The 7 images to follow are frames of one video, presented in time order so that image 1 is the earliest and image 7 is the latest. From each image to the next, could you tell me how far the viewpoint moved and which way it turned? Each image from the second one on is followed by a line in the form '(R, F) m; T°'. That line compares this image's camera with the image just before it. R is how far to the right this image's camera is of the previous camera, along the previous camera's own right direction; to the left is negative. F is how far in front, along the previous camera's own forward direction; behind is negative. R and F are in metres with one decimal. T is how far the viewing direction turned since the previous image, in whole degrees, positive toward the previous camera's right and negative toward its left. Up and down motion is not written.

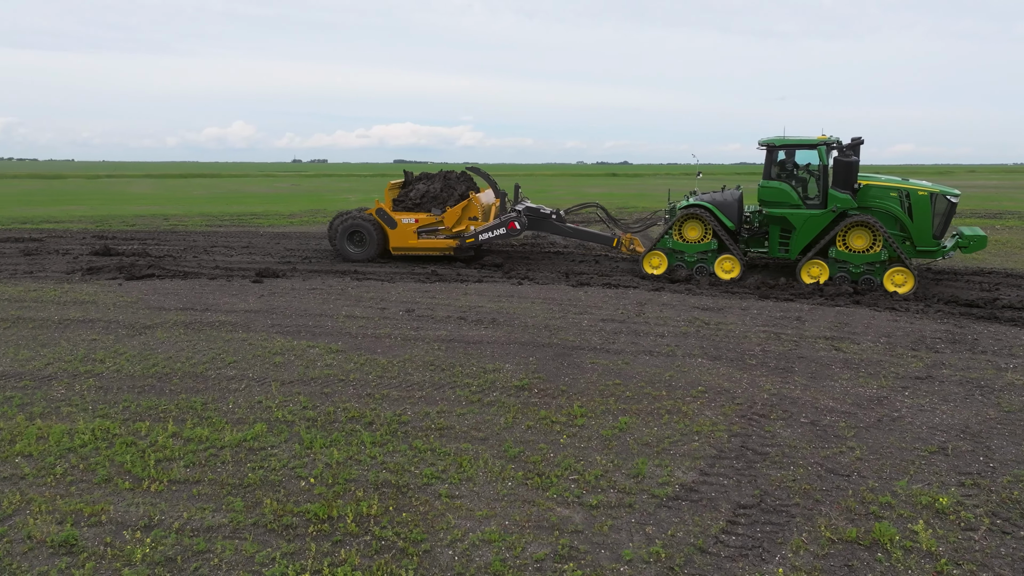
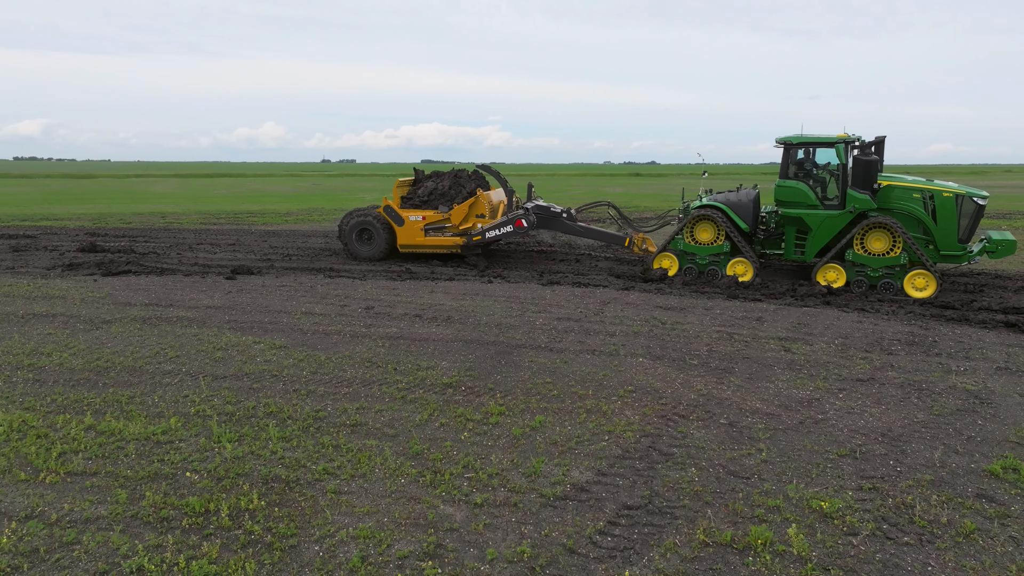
(+0.8, 0.0) m; -2°
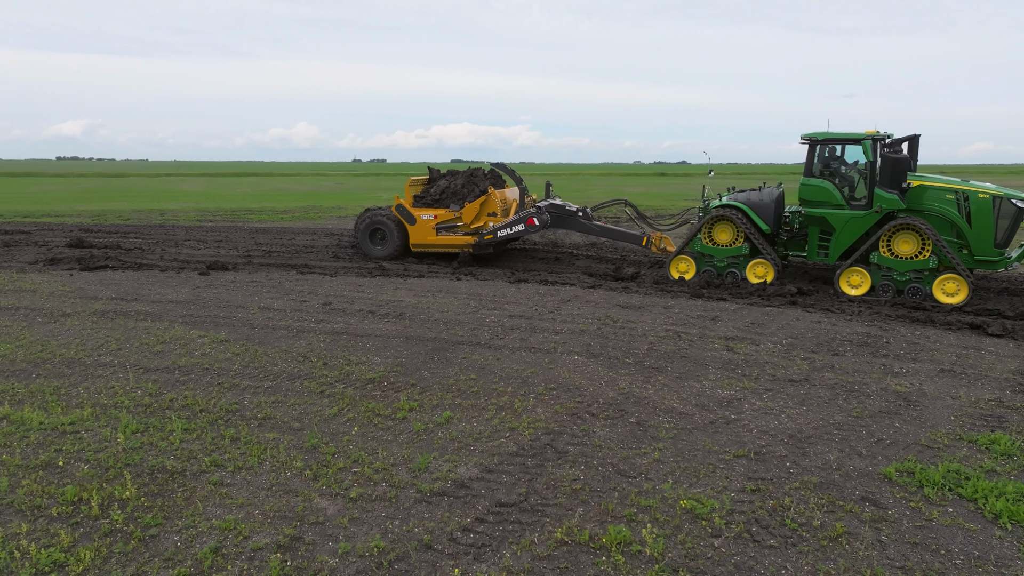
(+0.9, 0.0) m; -2°
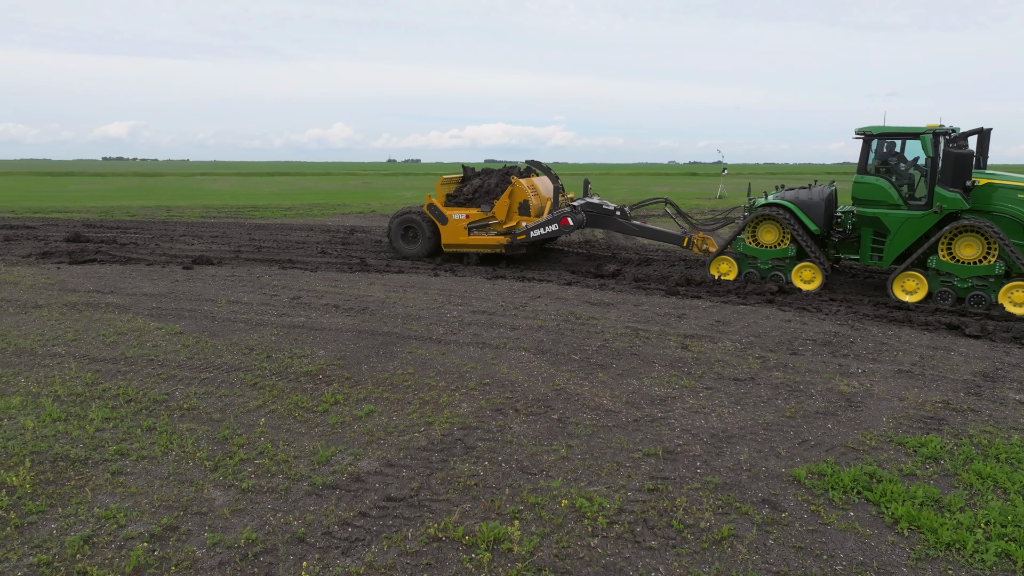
(+0.8, +0.1) m; -2°
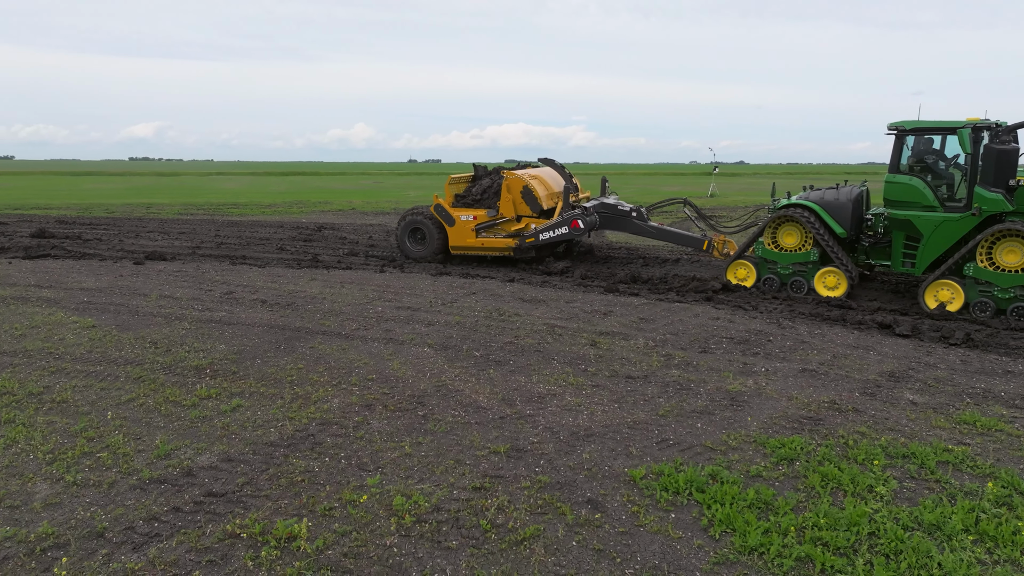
(+1.1, +0.1) m; -1°
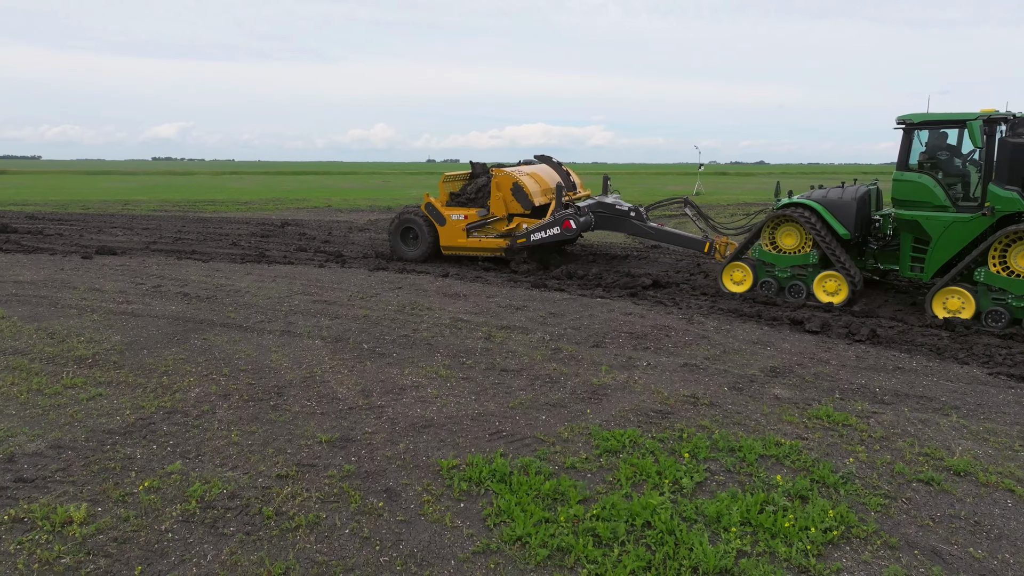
(+1.2, 0.0) m; -1°
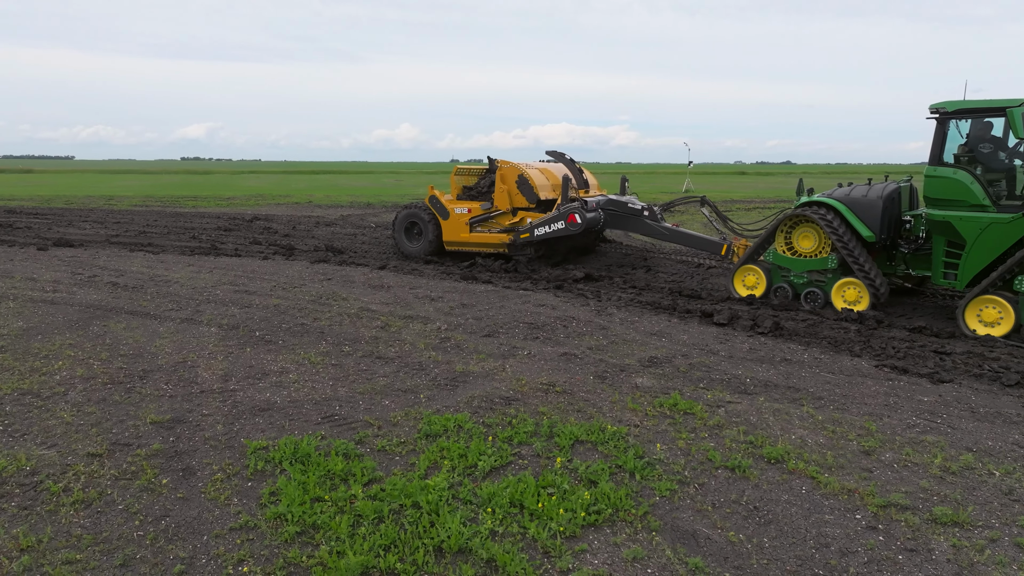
(+1.2, 0.0) m; -2°
